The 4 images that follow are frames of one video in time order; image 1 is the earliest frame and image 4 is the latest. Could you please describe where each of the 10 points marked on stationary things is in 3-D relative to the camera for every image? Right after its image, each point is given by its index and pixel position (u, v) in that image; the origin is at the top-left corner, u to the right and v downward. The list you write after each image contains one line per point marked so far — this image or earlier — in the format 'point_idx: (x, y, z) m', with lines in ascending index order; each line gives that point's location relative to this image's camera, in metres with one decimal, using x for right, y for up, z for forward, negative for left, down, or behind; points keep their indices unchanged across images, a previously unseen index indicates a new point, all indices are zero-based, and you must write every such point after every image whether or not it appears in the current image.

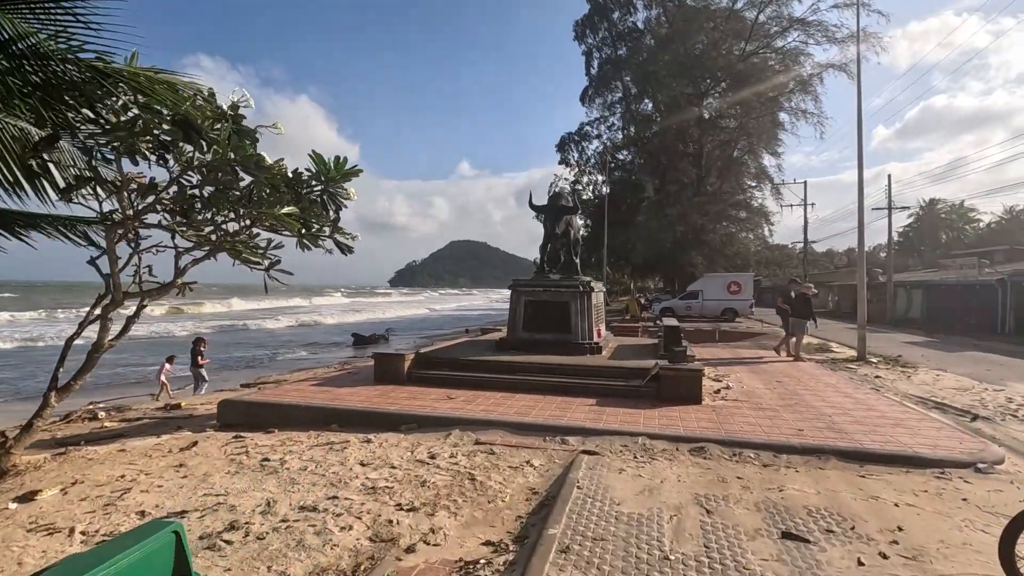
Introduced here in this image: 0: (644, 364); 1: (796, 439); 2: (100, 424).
0: (+2.0, -1.2, +8.4) m
1: (+3.0, -1.6, +5.7) m
2: (-6.5, -2.2, +8.7) m
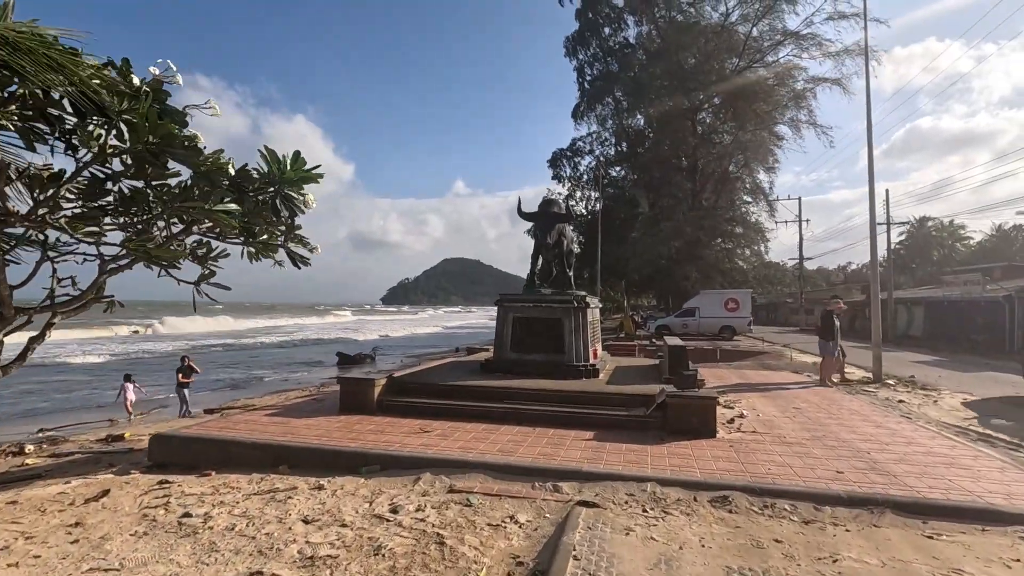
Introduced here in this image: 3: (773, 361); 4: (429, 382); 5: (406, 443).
0: (+1.8, -1.4, +7.4) m
1: (+2.8, -1.7, +4.7) m
2: (-6.7, -2.4, +7.5) m
3: (+8.5, -2.4, +17.8) m
4: (-1.2, -1.4, +8.0) m
5: (-1.2, -1.7, +6.0) m
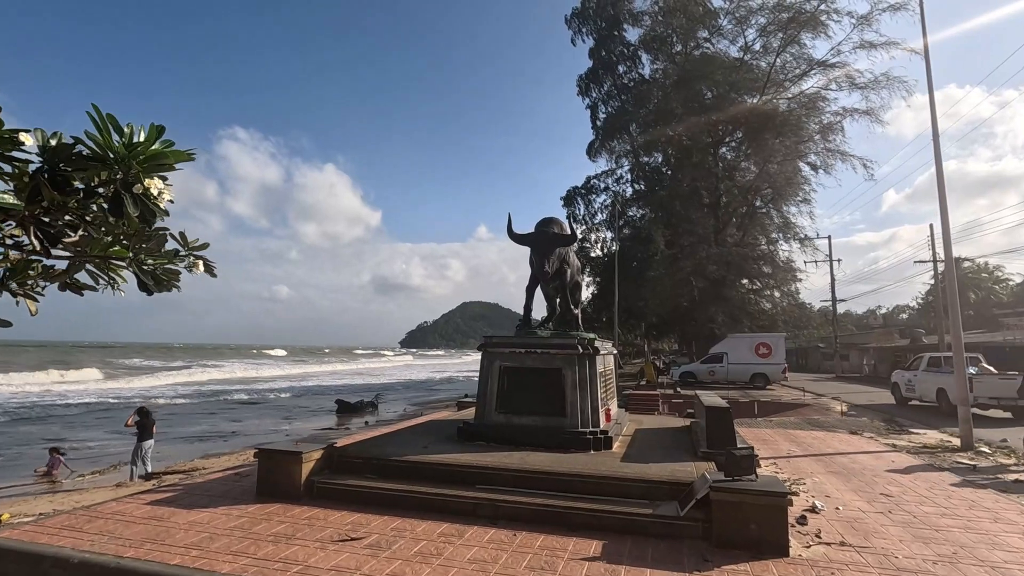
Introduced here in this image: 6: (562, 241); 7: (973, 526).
0: (+1.6, -1.8, +5.2) m
1: (+2.5, -1.9, +2.5) m
2: (-6.9, -2.8, +5.6) m
3: (+8.6, -3.6, +15.3) m
4: (-1.4, -1.8, +5.9) m
5: (-1.4, -2.0, +4.0) m
6: (+0.7, +0.7, +7.4) m
7: (+4.3, -2.2, +5.1) m
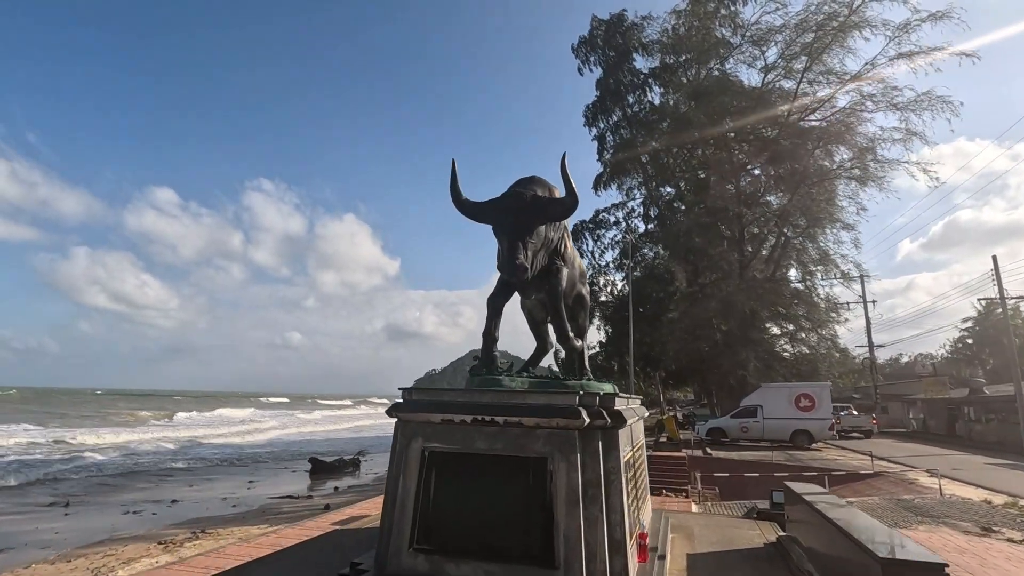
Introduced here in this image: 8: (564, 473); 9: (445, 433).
0: (+1.2, -1.6, +1.7) m
1: (+2.0, -1.5, -1.0) m
2: (-7.4, -2.7, +2.1) m
3: (+8.4, -4.3, +11.4) m
4: (-1.8, -1.7, +2.4) m
5: (-1.9, -1.7, +0.4) m
6: (+0.3, +0.6, +4.1) m
7: (+3.8, -2.1, +1.4) m
8: (+0.3, -1.0, +3.2) m
9: (-0.4, -0.9, +3.4) m
